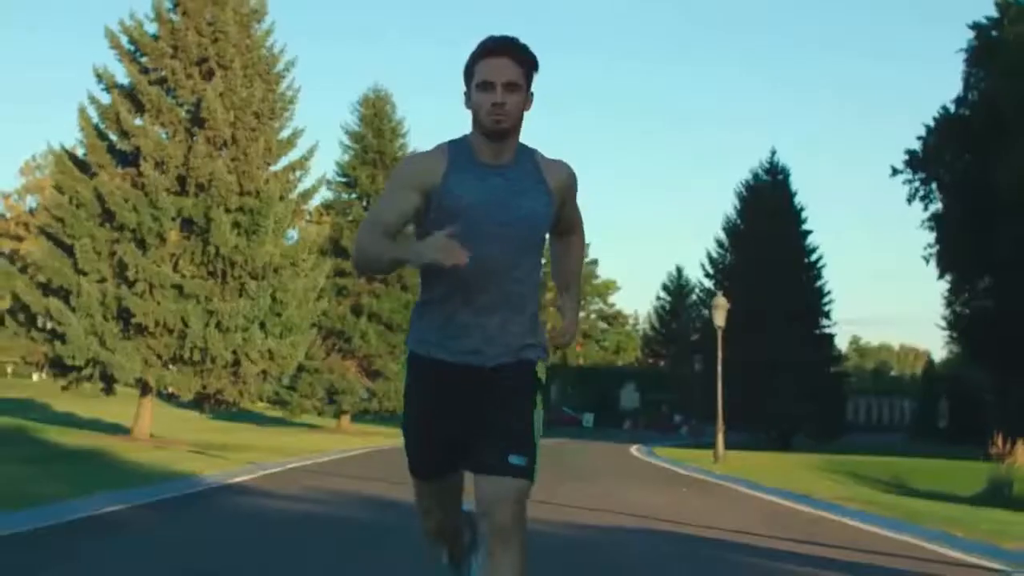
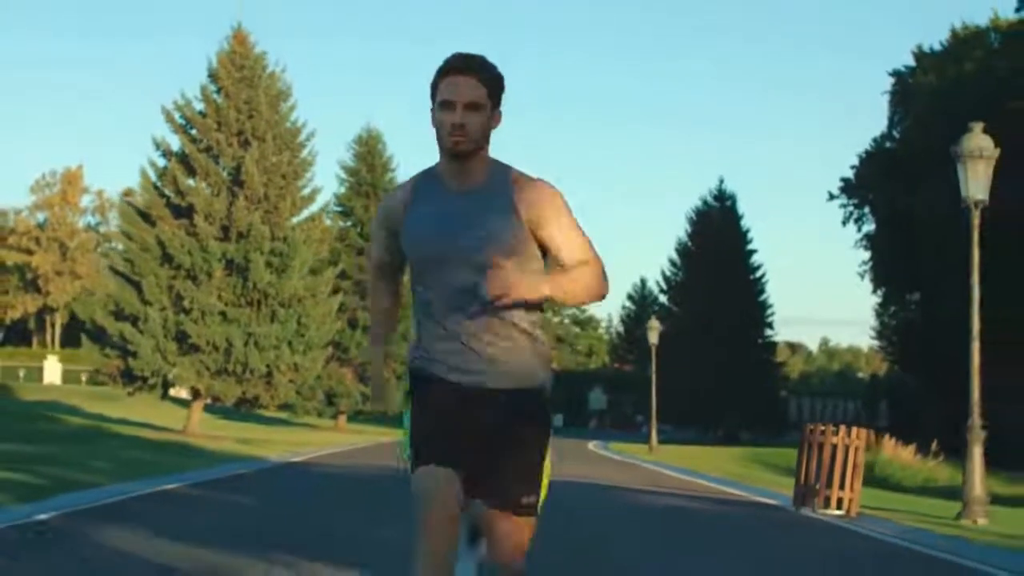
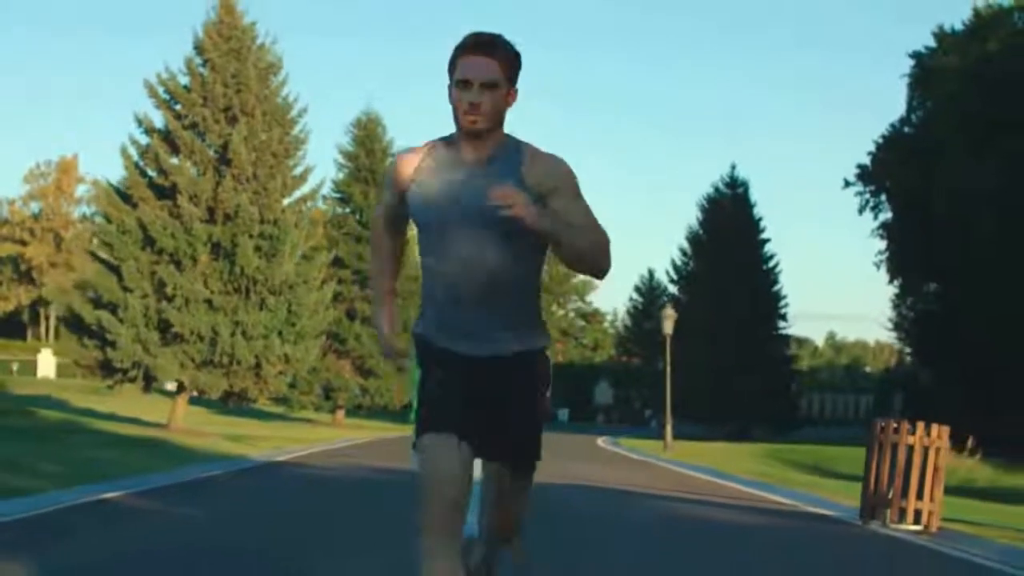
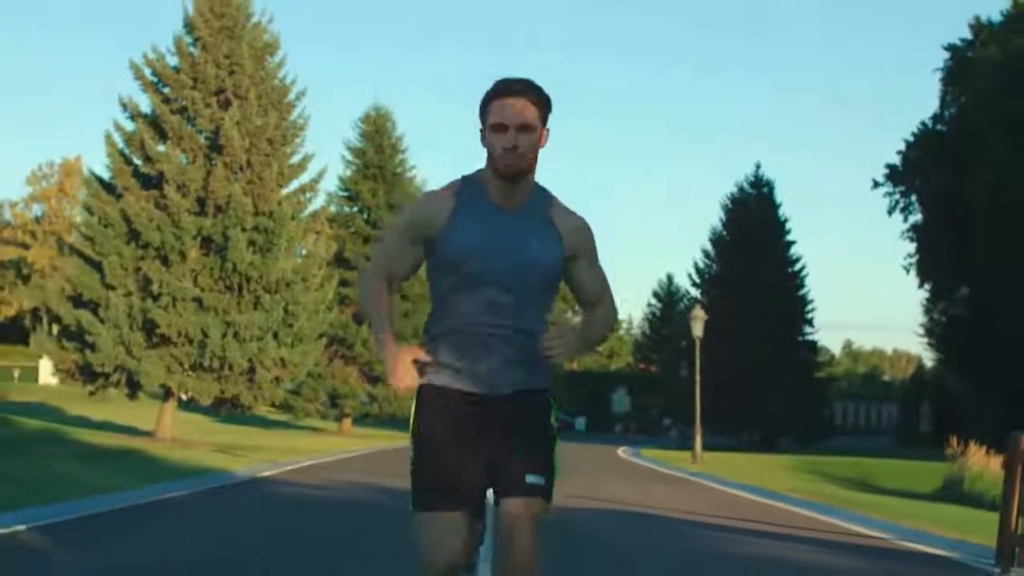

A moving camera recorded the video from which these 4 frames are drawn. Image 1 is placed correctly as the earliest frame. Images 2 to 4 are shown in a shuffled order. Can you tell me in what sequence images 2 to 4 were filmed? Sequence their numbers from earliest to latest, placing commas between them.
4, 3, 2
